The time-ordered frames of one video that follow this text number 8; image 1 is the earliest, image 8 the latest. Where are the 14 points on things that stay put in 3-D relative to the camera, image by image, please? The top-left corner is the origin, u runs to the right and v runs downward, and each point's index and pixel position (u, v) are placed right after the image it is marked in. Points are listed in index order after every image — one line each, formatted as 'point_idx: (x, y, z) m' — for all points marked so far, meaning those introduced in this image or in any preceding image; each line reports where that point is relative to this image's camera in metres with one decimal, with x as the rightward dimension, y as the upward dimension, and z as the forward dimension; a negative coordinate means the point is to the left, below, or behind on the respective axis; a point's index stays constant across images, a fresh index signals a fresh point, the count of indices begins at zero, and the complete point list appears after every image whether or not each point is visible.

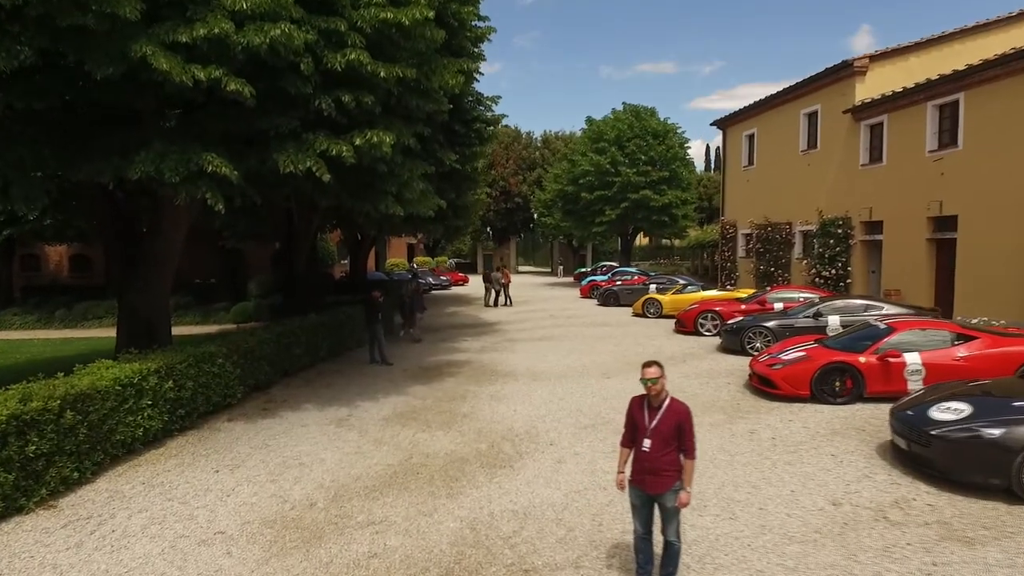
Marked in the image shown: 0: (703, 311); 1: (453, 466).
0: (+5.4, -0.6, +16.9) m
1: (-0.8, -2.3, +7.8) m
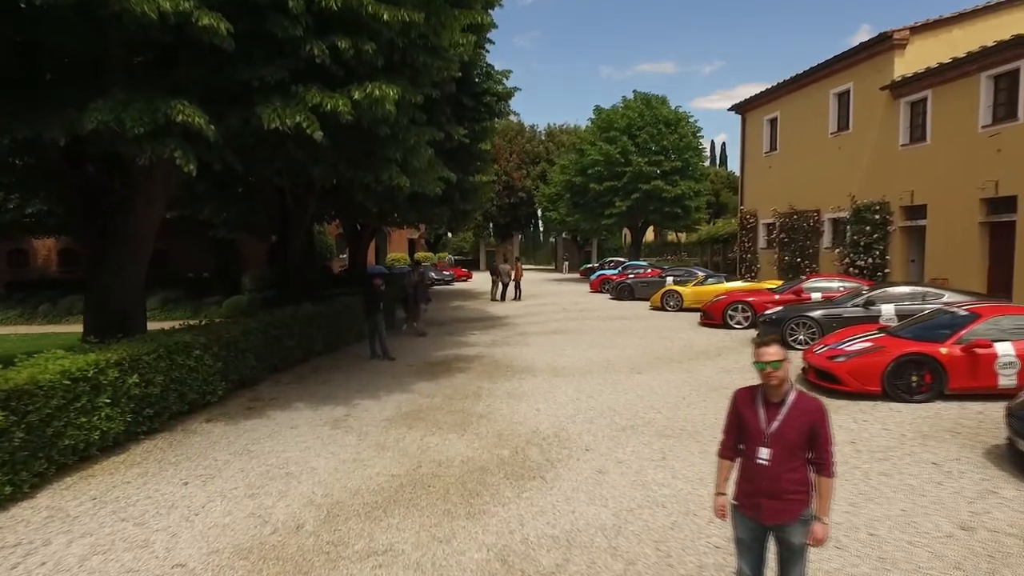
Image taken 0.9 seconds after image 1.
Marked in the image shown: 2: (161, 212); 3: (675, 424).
0: (+5.7, -0.4, +15.6) m
1: (-0.4, -2.1, +6.4) m
2: (-6.2, +1.3, +10.5) m
3: (+2.2, -1.8, +7.9) m
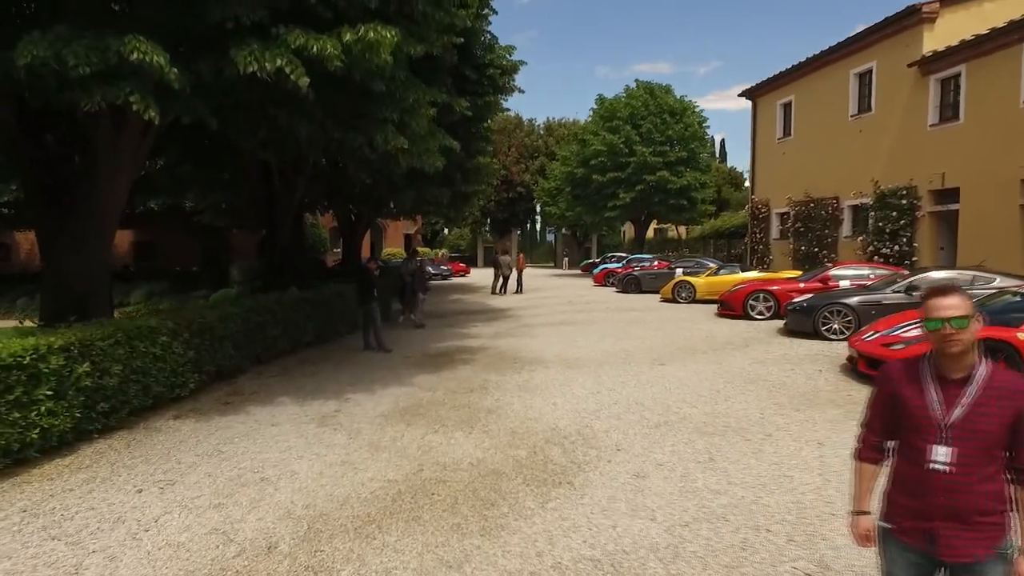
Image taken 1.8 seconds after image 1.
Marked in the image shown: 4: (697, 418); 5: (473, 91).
0: (+5.9, -0.1, +14.5) m
1: (-0.2, -1.8, +5.4) m
2: (-6.0, +1.6, +9.3) m
3: (+2.3, -1.5, +6.9) m
4: (+2.2, -1.5, +7.0) m
5: (-0.8, +4.4, +13.2) m
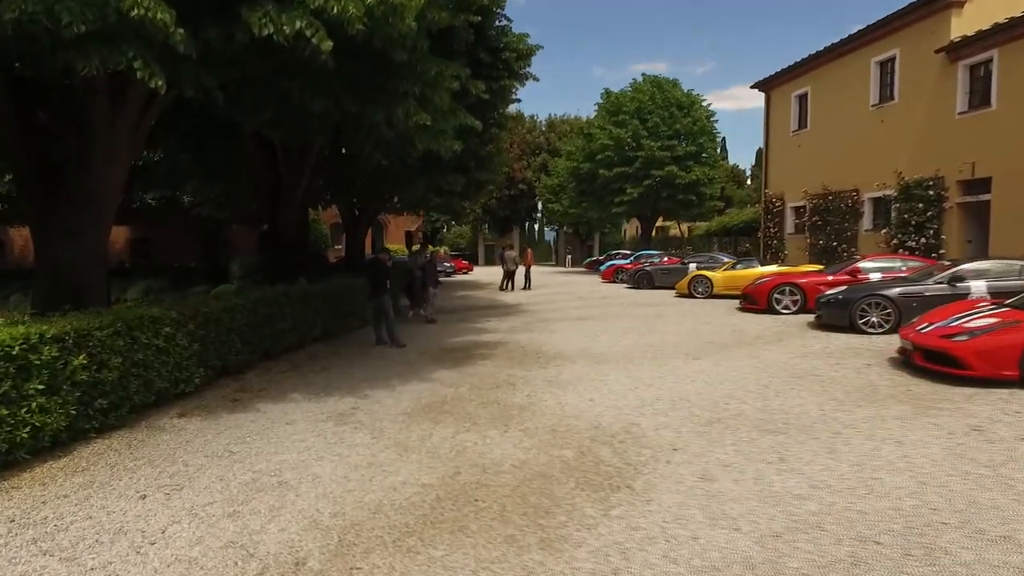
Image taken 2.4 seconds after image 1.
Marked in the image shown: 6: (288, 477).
0: (+6.2, +0.1, +13.9) m
1: (+0.2, -1.6, +4.8) m
2: (-5.6, +1.8, +8.7) m
3: (+2.8, -1.4, +6.3) m
4: (+2.6, -1.4, +6.4) m
5: (-0.5, +4.5, +12.6) m
6: (-2.0, -1.6, +5.2) m
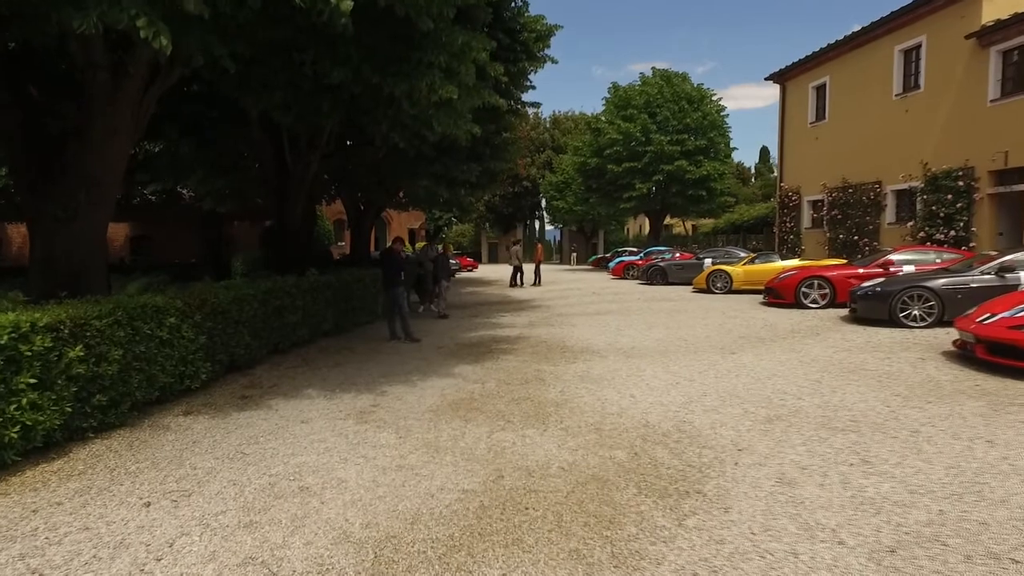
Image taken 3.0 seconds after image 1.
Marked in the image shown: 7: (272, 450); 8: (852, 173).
0: (+6.6, +0.2, +13.4) m
1: (+0.6, -1.5, +4.2) m
2: (-5.2, +1.9, +8.1) m
3: (+3.1, -1.2, +5.7) m
4: (+2.9, -1.2, +5.8) m
5: (-0.1, +4.7, +12.0) m
6: (-1.6, -1.5, +4.6) m
7: (-2.2, -1.4, +5.3) m
8: (+11.1, +3.7, +19.4) m
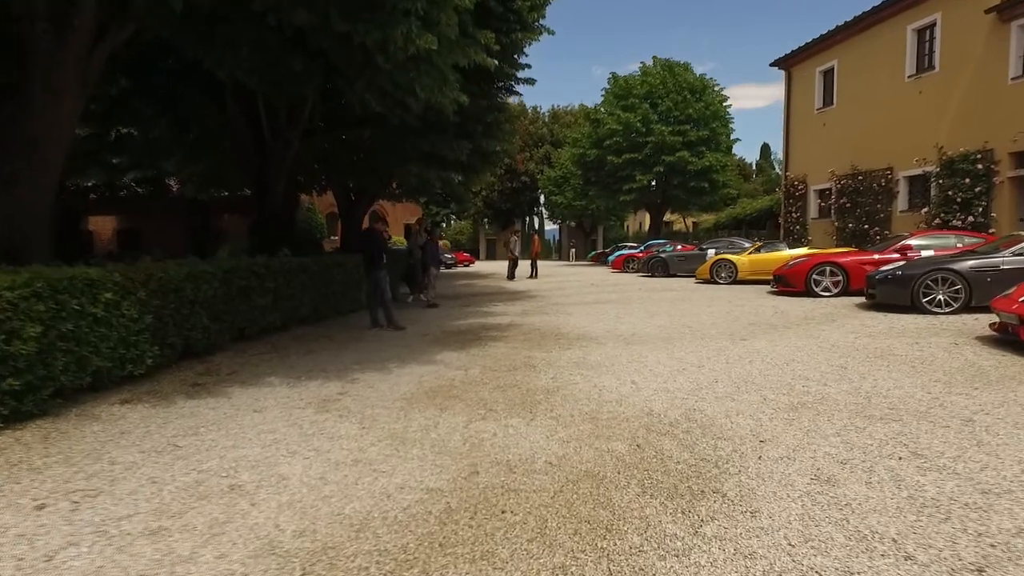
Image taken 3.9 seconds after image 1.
0: (+6.4, +0.5, +12.6) m
1: (+0.4, -1.2, +3.4) m
2: (-5.4, +2.2, +7.3) m
3: (+3.0, -0.9, +4.9) m
4: (+2.8, -0.9, +5.0) m
5: (-0.3, +4.9, +11.2) m
6: (-1.7, -1.2, +3.8) m
7: (-2.3, -1.2, +4.6) m
8: (+10.9, +4.0, +18.6) m
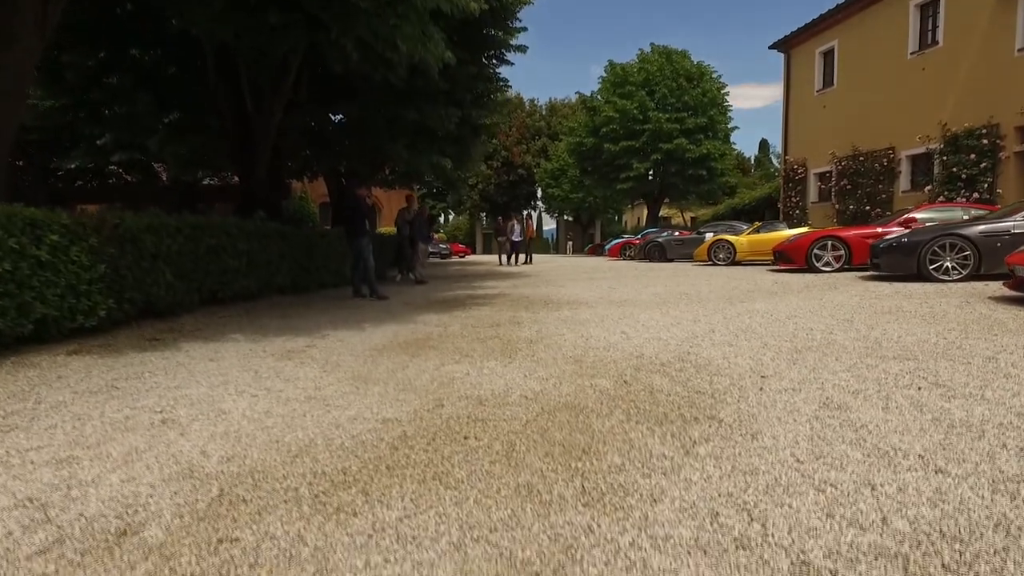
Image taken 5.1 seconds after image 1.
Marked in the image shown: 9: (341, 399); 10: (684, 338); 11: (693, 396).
0: (+6.3, +1.0, +12.2) m
1: (+0.2, -0.7, +3.0) m
2: (-5.6, +2.7, +6.9) m
3: (+2.8, -0.4, +4.5) m
4: (+2.6, -0.4, +4.6) m
5: (-0.4, +5.5, +10.8) m
6: (-1.9, -0.7, +3.4) m
7: (-2.5, -0.7, +4.1) m
8: (+10.7, +4.5, +18.2) m
9: (-1.0, -0.7, +3.6) m
10: (+1.5, -0.4, +5.0) m
11: (+1.0, -0.6, +3.3) m
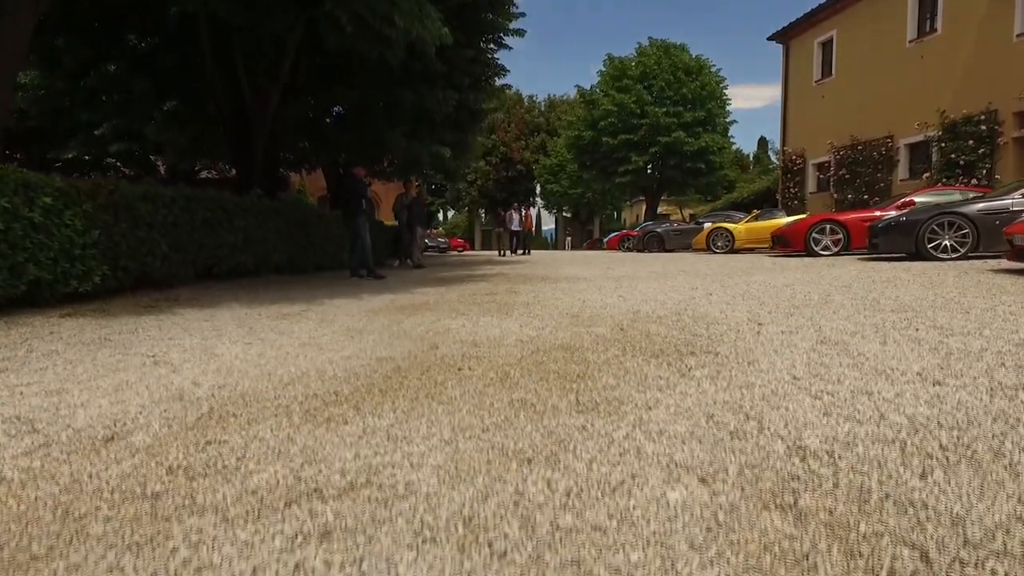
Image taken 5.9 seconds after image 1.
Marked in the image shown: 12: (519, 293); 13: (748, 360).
0: (+6.2, +1.4, +12.2) m
1: (+0.2, -0.3, +3.0) m
2: (-5.6, +3.0, +6.9) m
3: (+2.8, -0.1, +4.5) m
4: (+2.6, -0.1, +4.6) m
5: (-0.5, +5.8, +10.8) m
6: (-1.9, -0.4, +3.4) m
7: (-2.5, -0.3, +4.1) m
8: (+10.7, +4.8, +18.2) m
9: (-1.0, -0.3, +3.5) m
10: (+1.4, -0.1, +5.0) m
11: (+1.0, -0.3, +3.3) m
12: (+0.1, -0.1, +6.1) m
13: (+1.0, -0.3, +2.6) m
